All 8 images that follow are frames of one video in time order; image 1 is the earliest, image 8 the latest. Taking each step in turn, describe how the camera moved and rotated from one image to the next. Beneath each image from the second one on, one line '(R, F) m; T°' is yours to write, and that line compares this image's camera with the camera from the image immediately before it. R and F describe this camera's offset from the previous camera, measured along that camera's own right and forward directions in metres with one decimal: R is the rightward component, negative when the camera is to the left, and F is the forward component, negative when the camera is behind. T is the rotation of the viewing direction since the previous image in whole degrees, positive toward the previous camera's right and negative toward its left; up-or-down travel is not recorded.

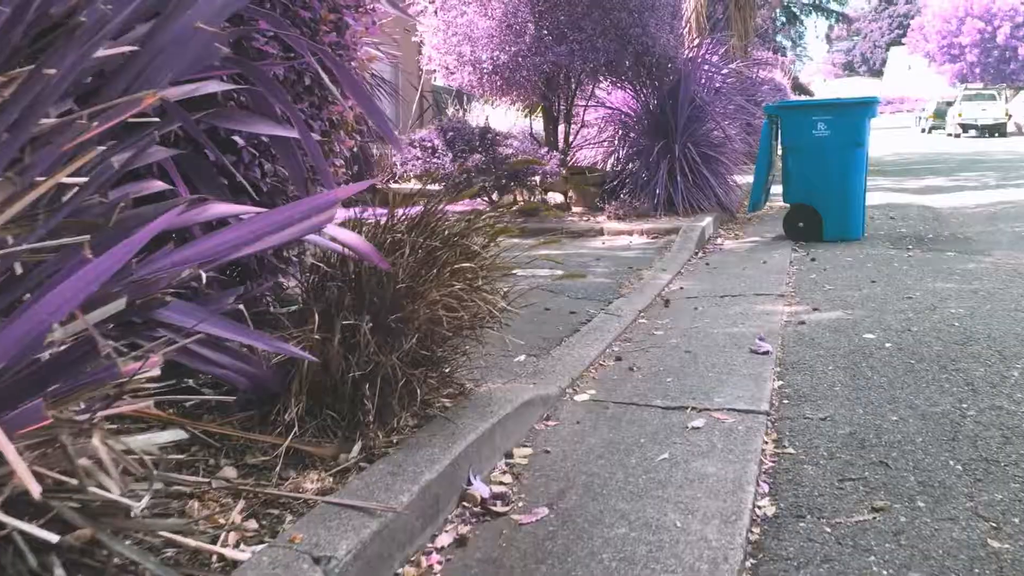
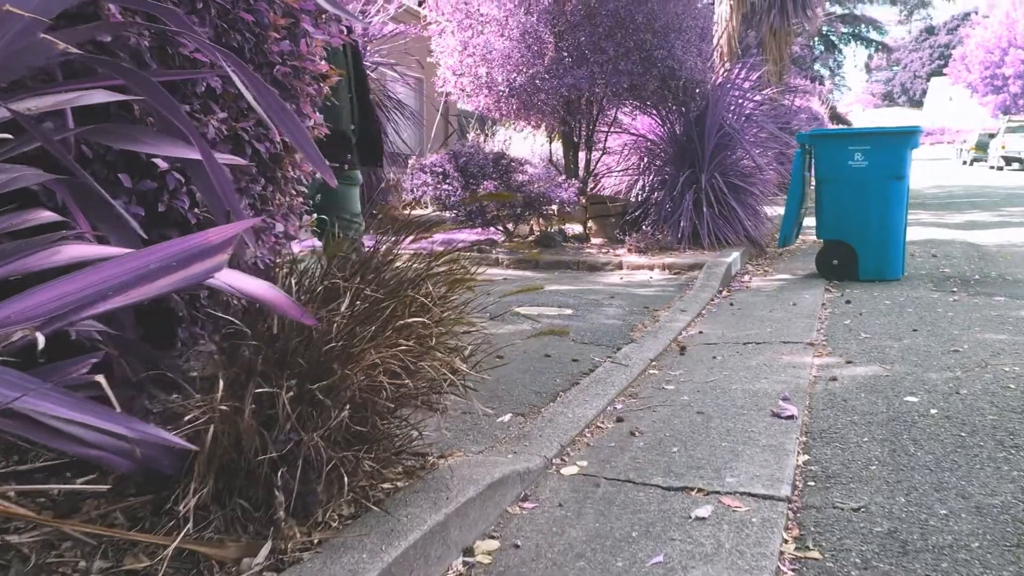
(+0.1, +0.5) m; -2°
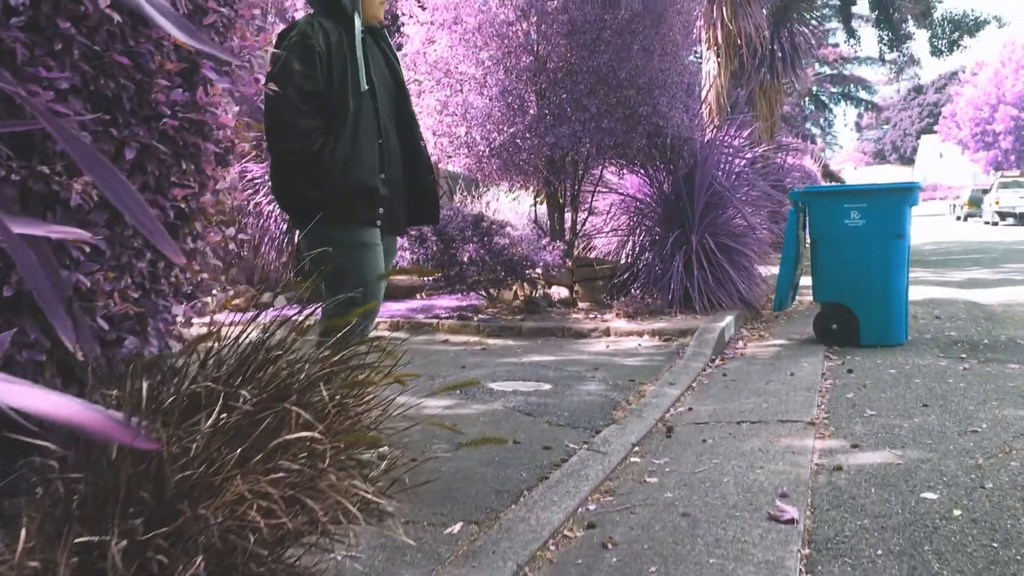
(+0.1, +0.4) m; 0°
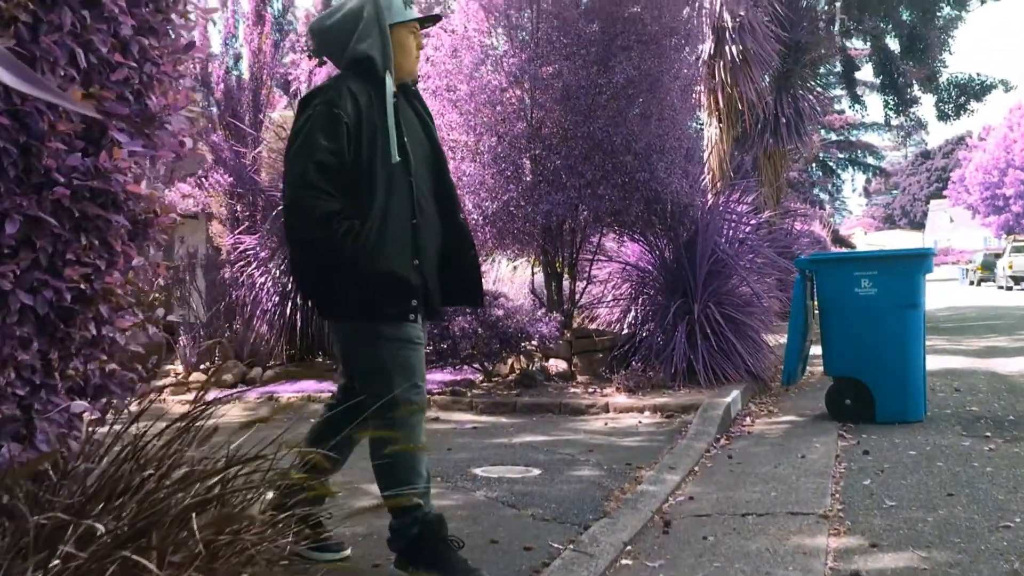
(+0.1, +0.3) m; -1°
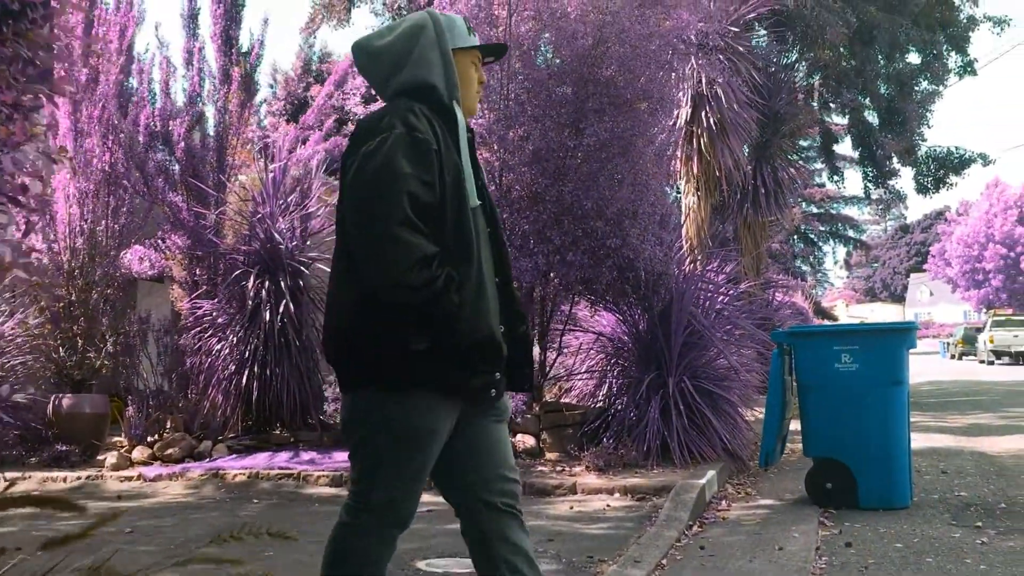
(+0.1, +0.4) m; +1°
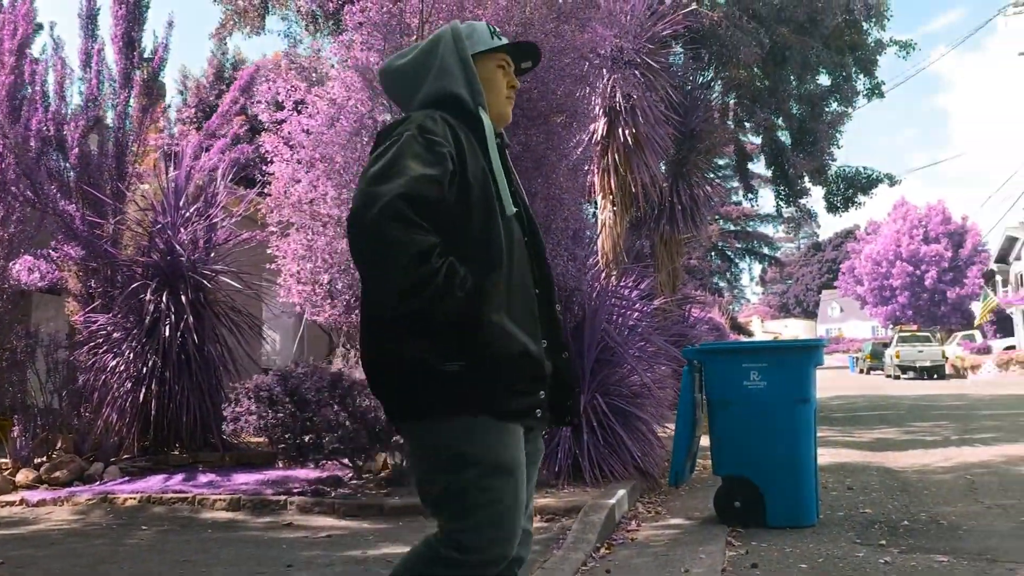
(+0.1, +0.2) m; +5°
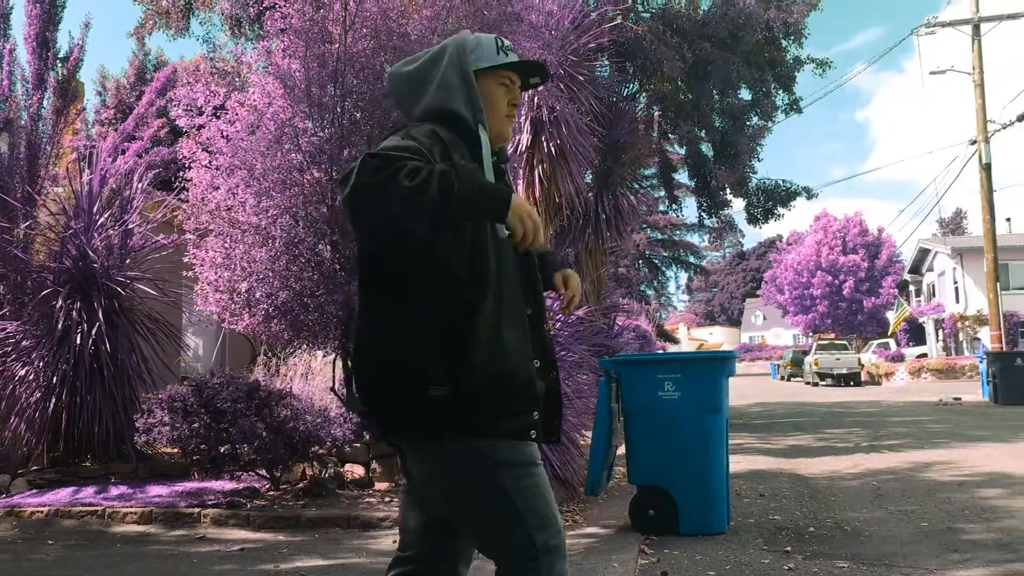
(+0.1, 0.0) m; +4°
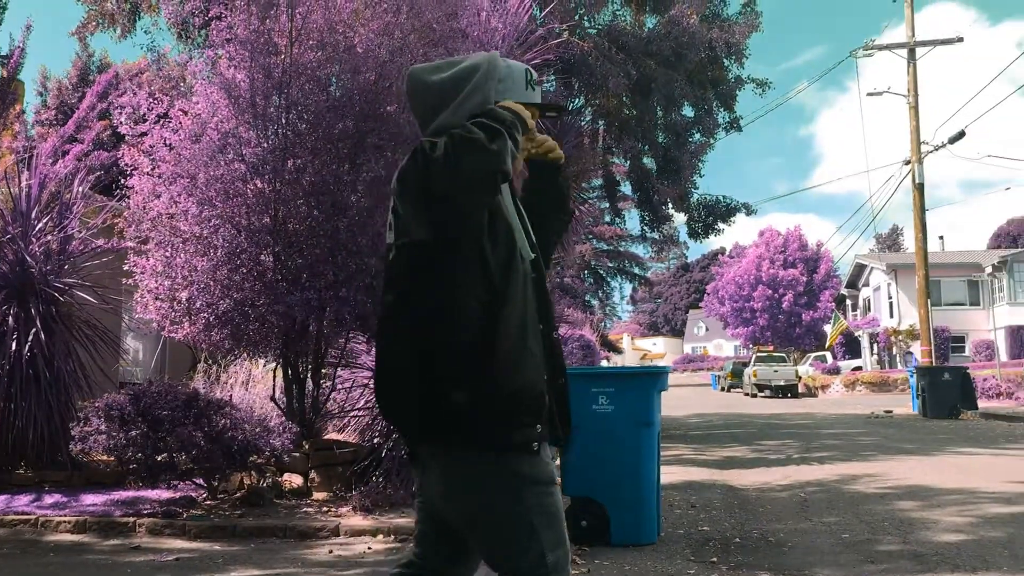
(0.0, -0.1) m; +3°
